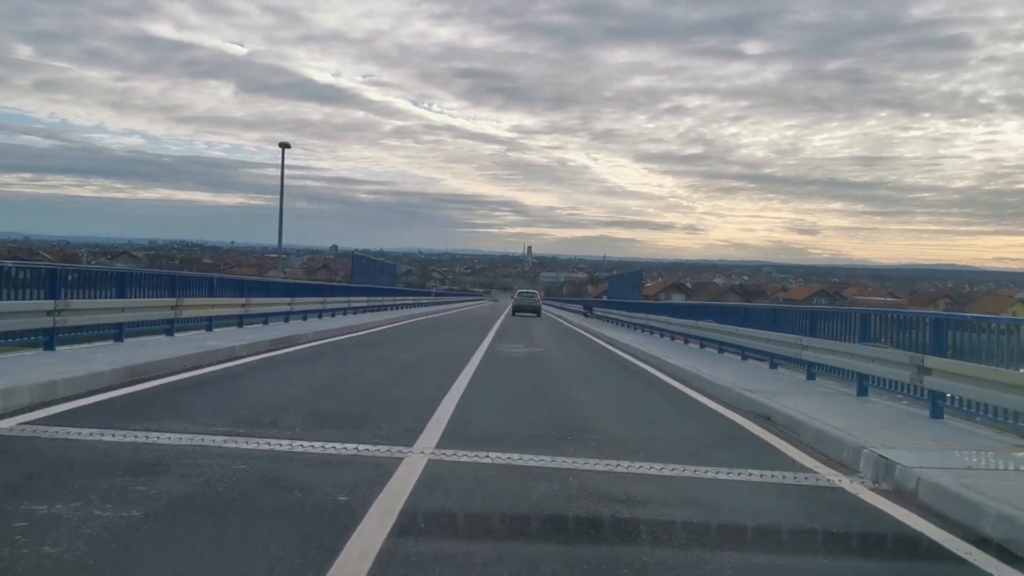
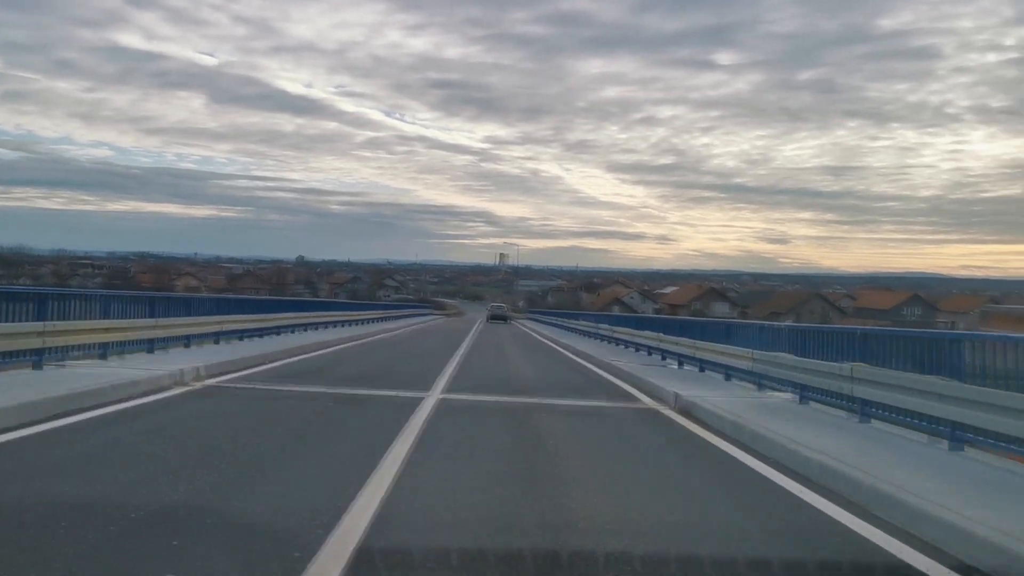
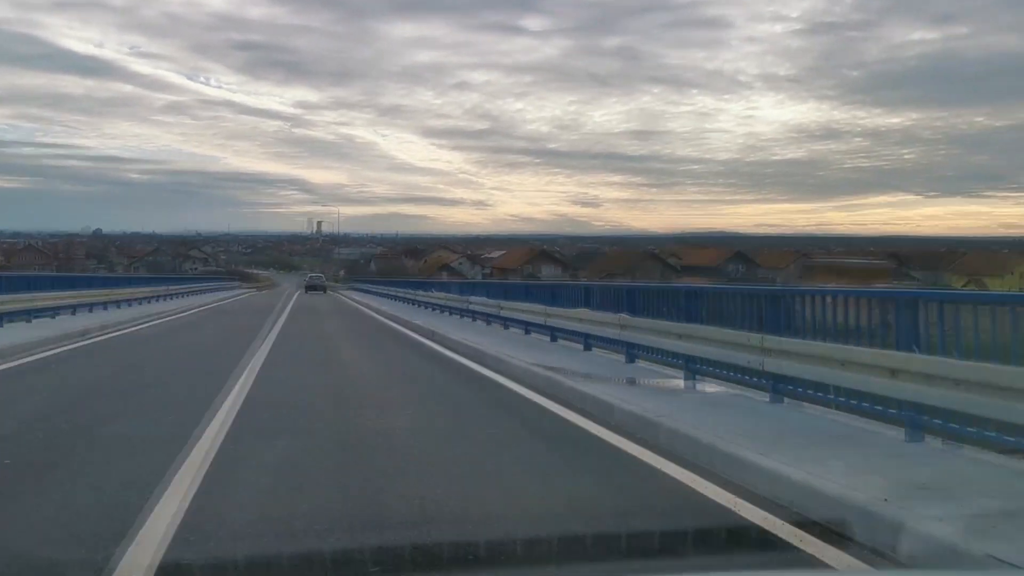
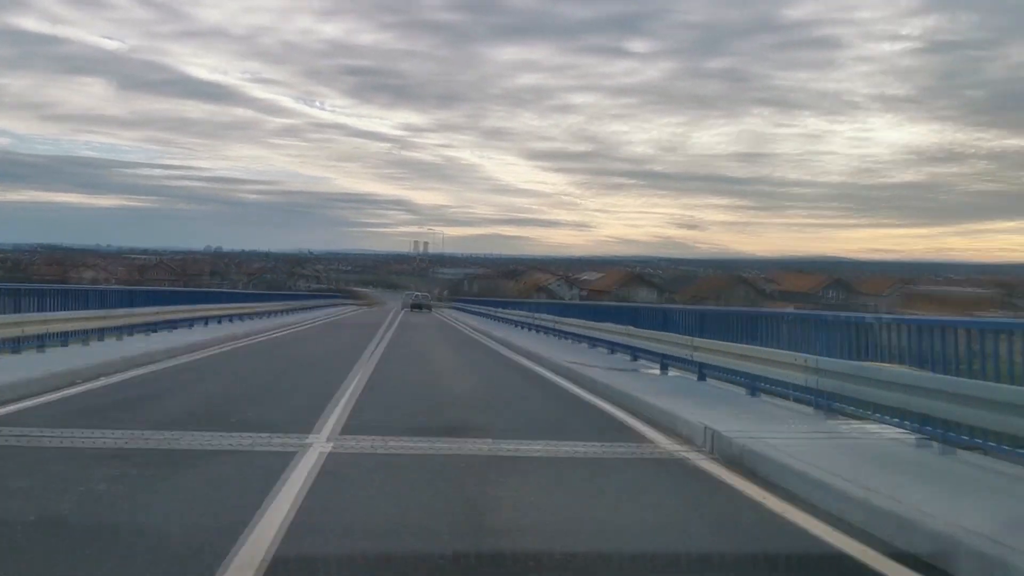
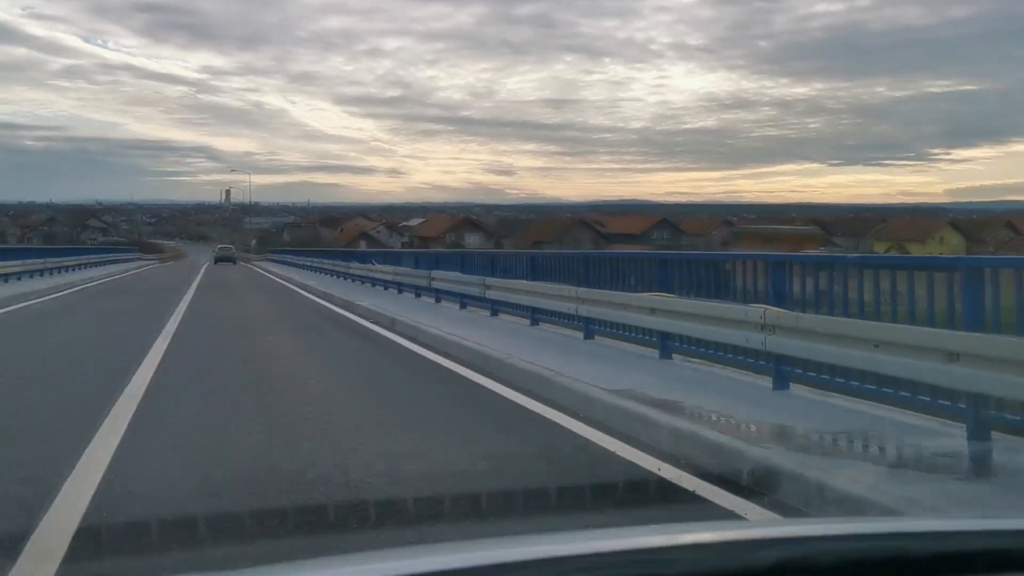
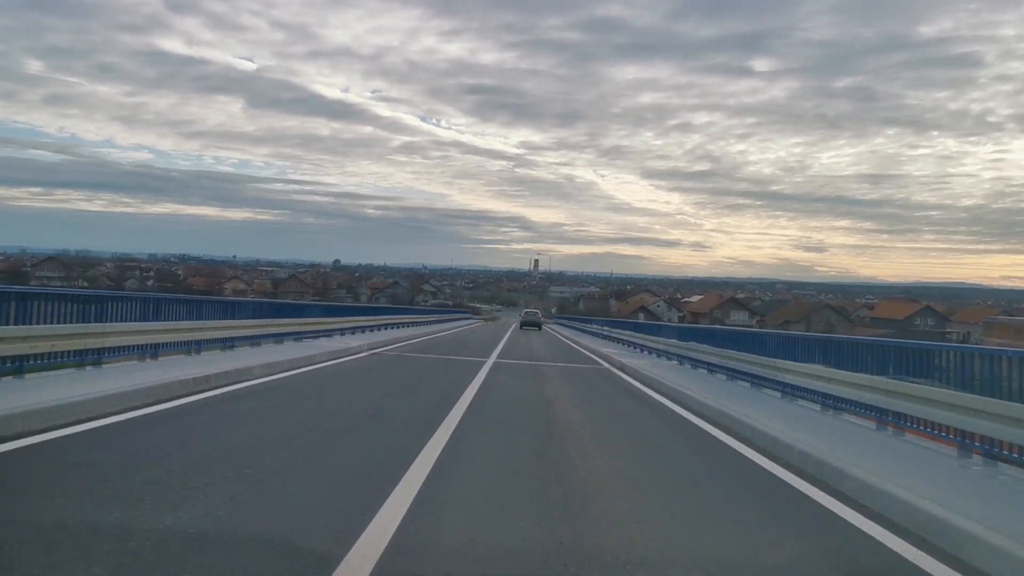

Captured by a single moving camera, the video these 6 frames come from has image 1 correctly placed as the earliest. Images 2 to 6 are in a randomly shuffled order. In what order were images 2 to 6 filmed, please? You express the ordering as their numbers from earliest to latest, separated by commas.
6, 2, 4, 3, 5
